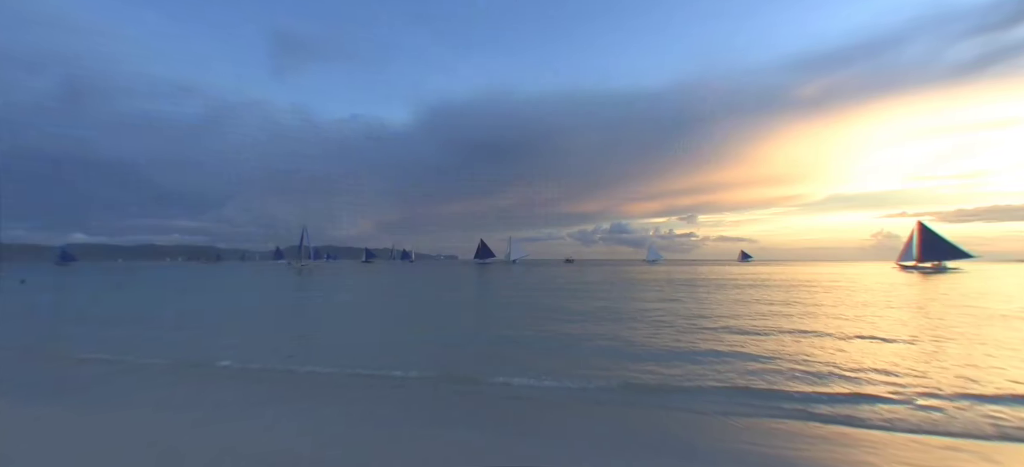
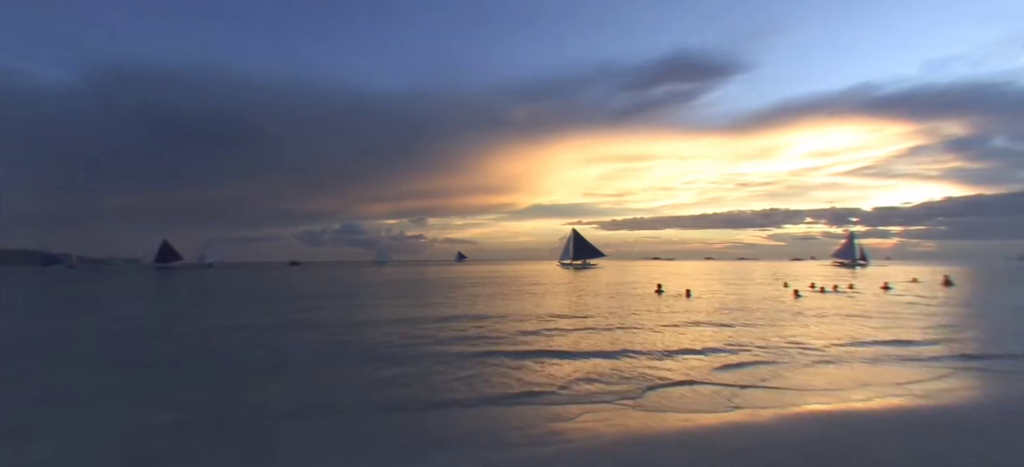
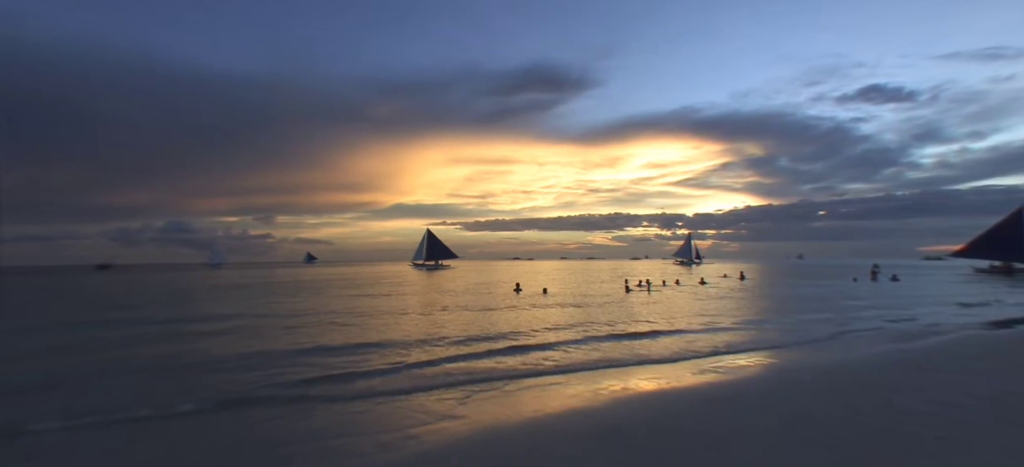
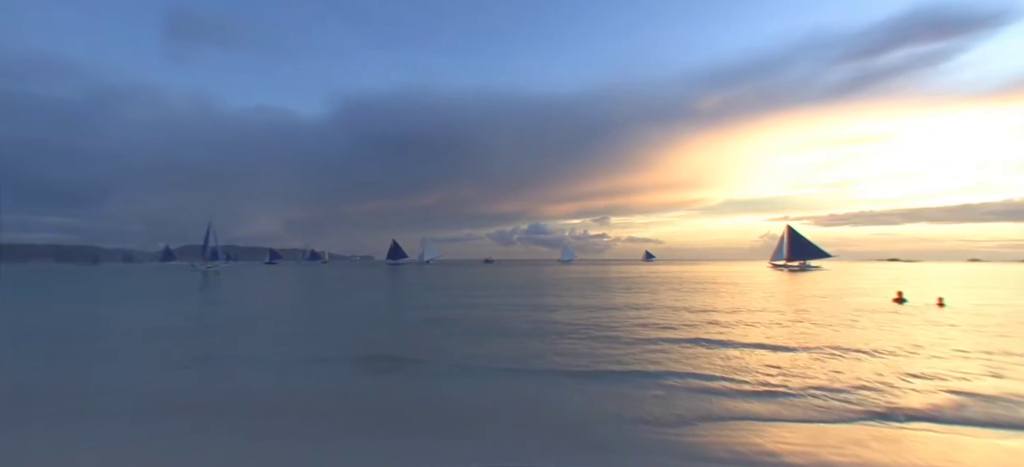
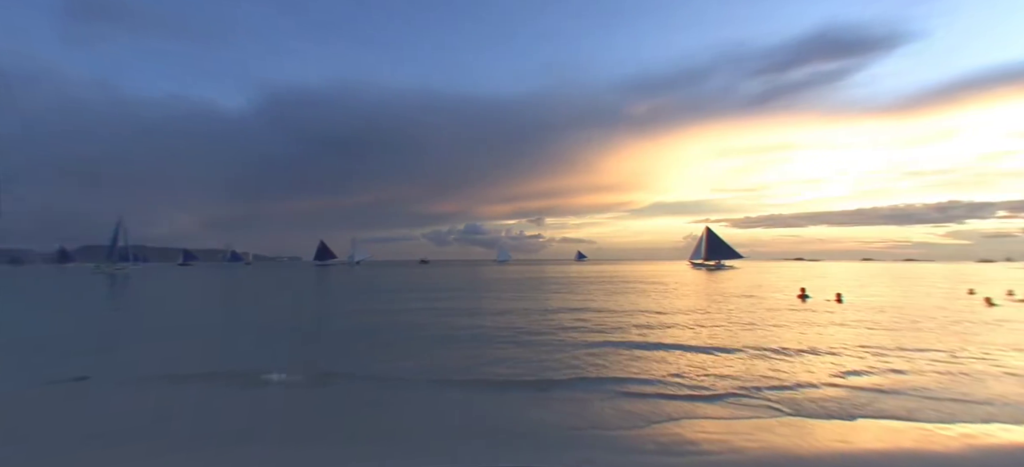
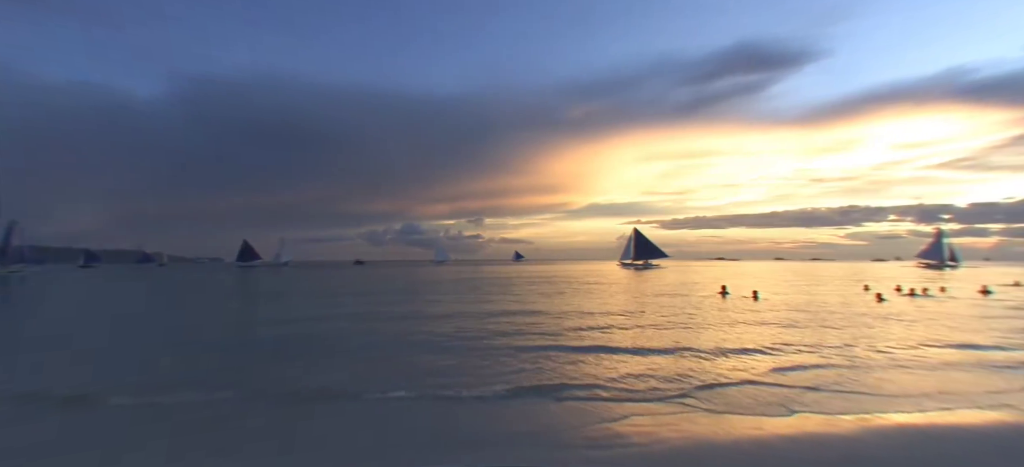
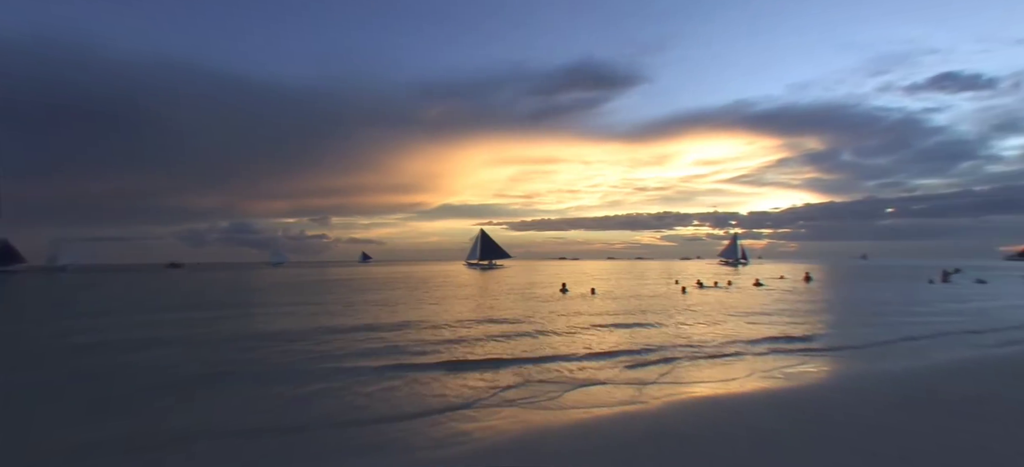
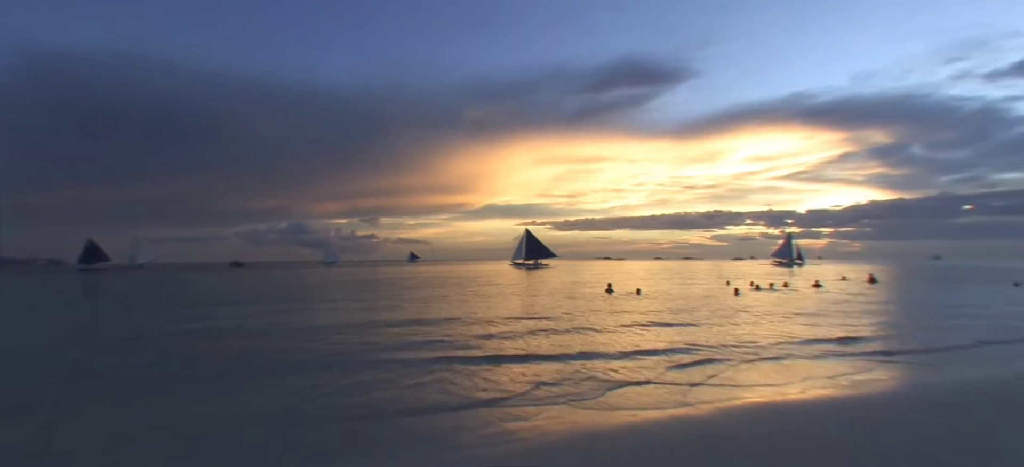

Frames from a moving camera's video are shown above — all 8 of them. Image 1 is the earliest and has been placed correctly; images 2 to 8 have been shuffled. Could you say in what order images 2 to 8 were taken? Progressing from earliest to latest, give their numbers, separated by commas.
4, 5, 6, 2, 8, 7, 3
